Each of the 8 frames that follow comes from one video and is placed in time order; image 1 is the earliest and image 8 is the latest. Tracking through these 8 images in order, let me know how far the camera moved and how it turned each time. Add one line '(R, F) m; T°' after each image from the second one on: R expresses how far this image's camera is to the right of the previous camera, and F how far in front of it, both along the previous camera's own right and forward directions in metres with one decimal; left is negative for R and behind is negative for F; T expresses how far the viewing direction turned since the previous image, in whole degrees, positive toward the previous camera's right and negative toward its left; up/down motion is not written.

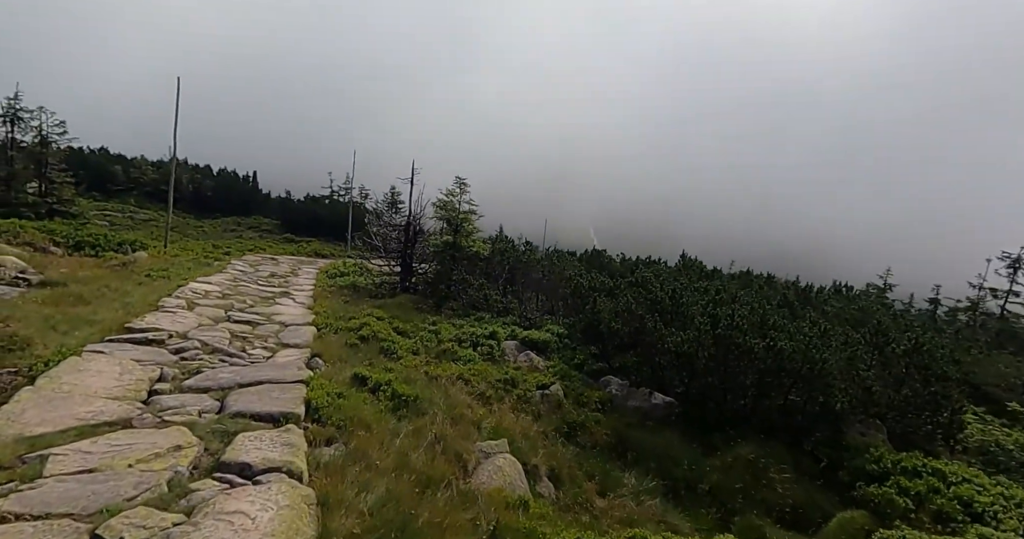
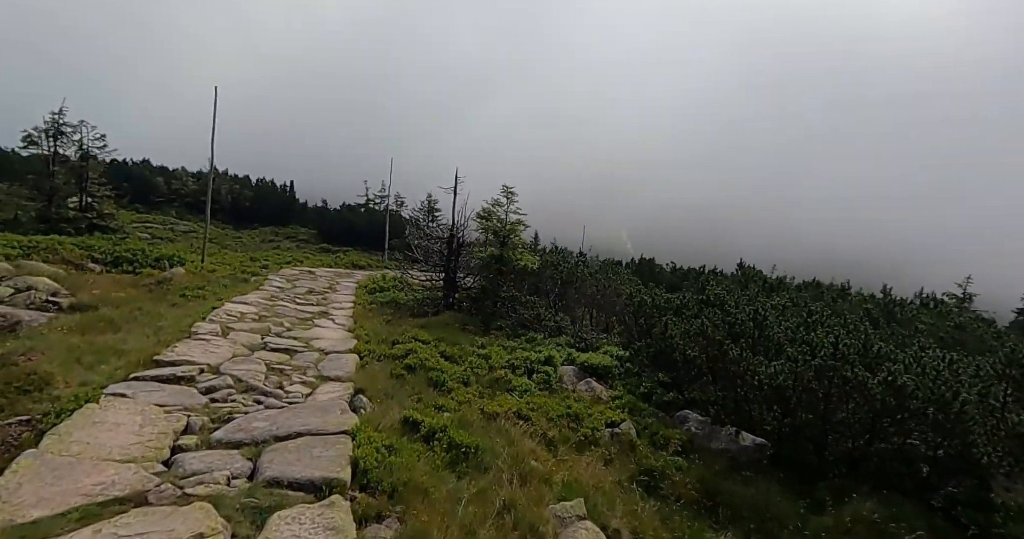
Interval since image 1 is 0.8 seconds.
(-0.3, +0.8) m; -3°
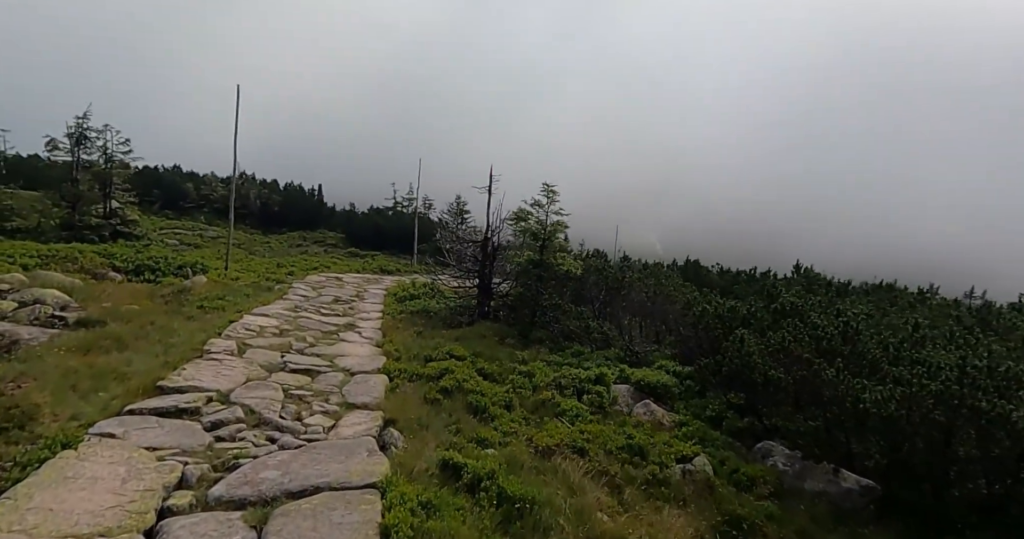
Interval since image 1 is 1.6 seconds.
(-0.2, +0.9) m; -3°
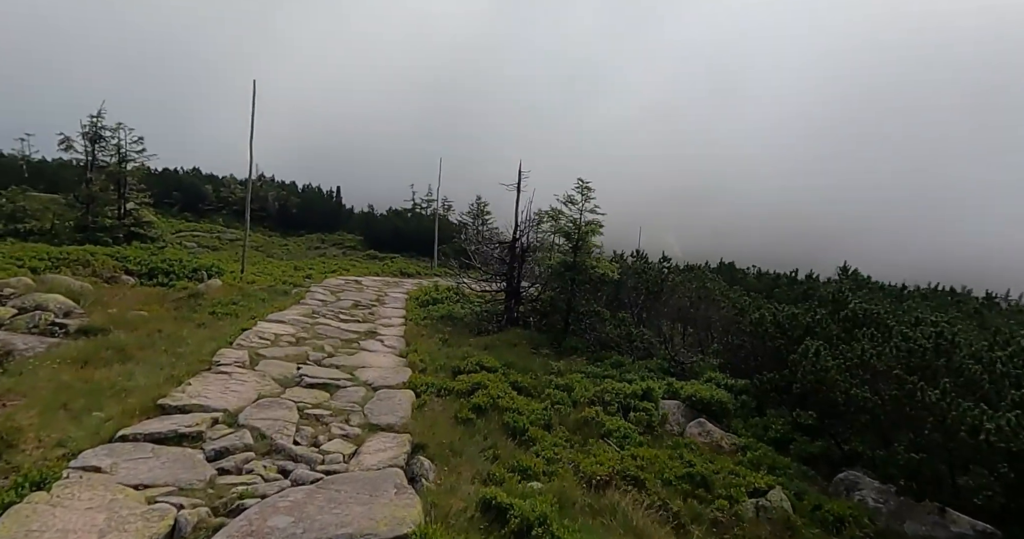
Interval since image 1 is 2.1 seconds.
(-0.2, +0.7) m; -2°
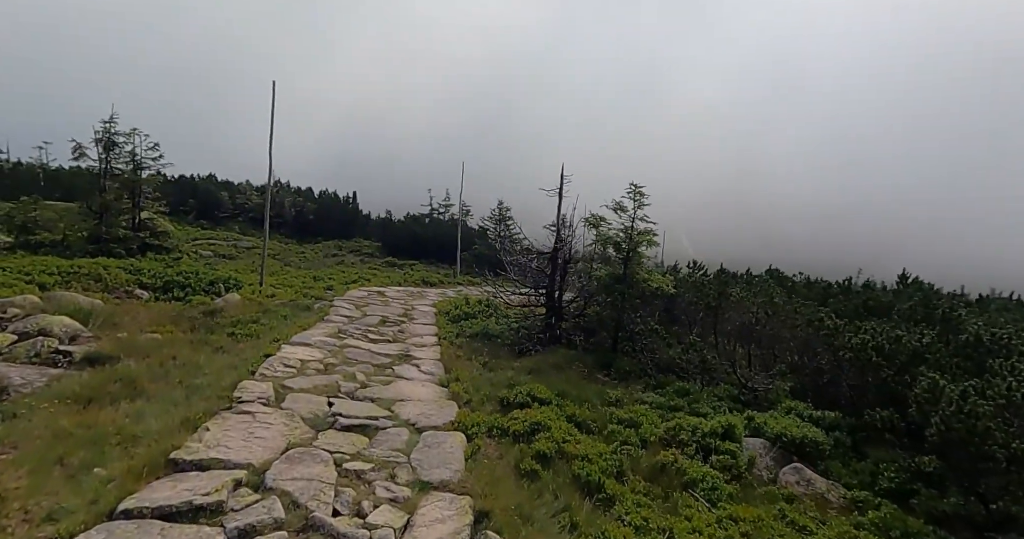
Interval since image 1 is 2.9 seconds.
(-0.4, +0.8) m; -1°
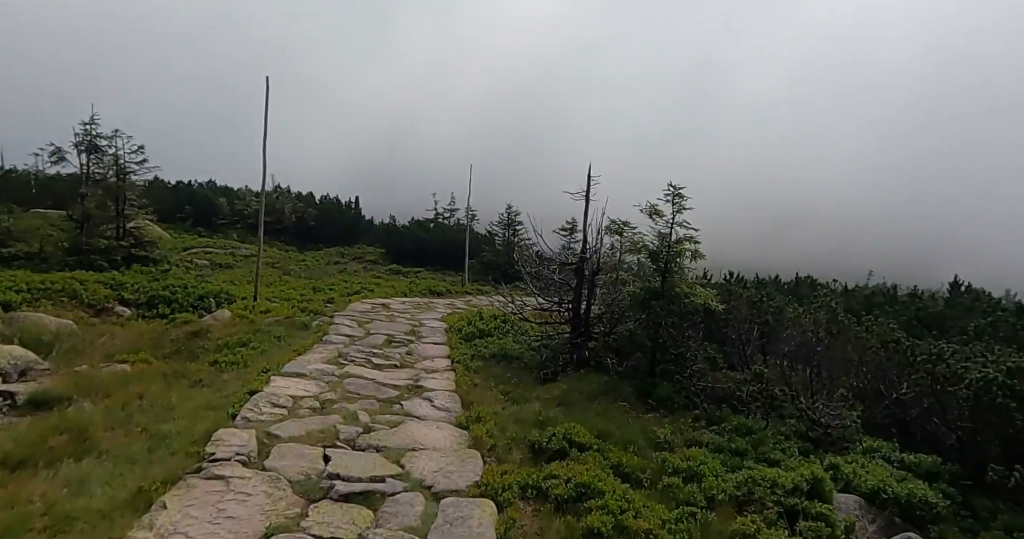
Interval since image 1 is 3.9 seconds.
(-0.3, +1.0) m; 0°
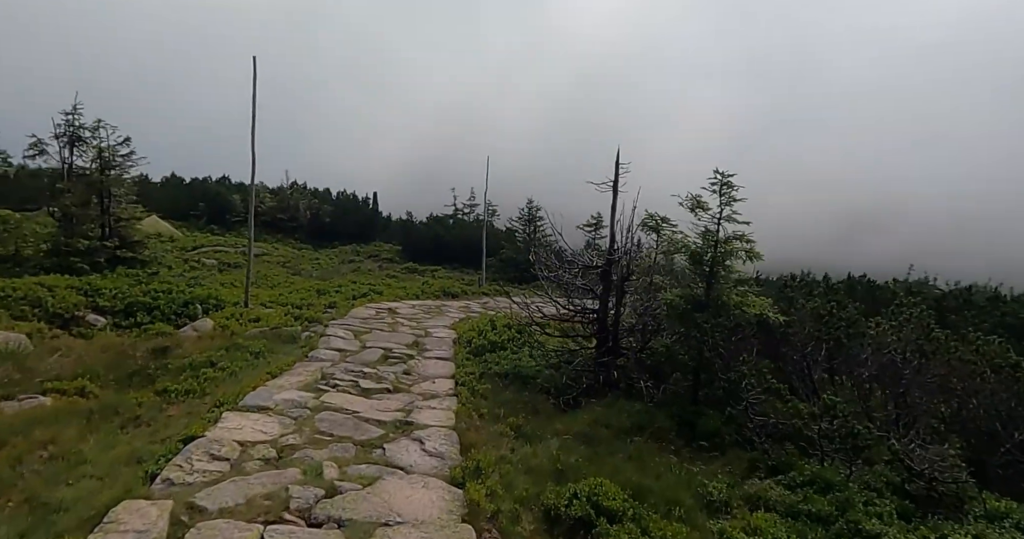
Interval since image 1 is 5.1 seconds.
(+0.1, +1.2) m; -2°
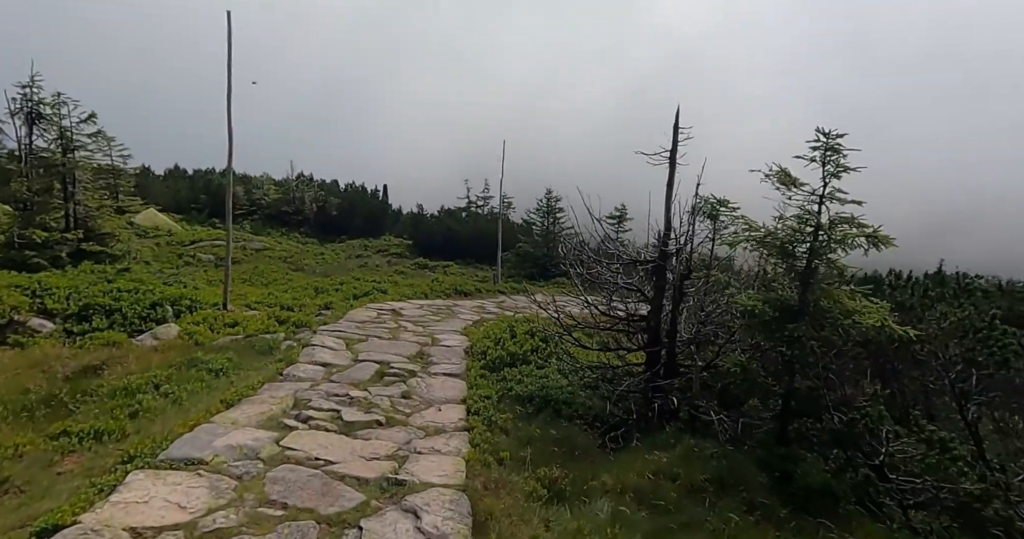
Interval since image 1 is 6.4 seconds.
(-0.1, +1.5) m; -1°
